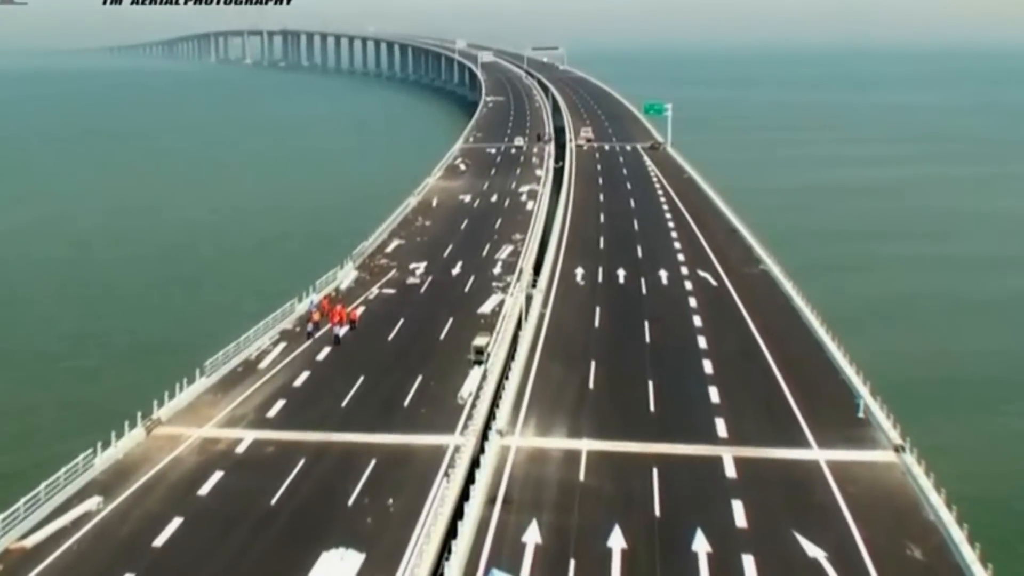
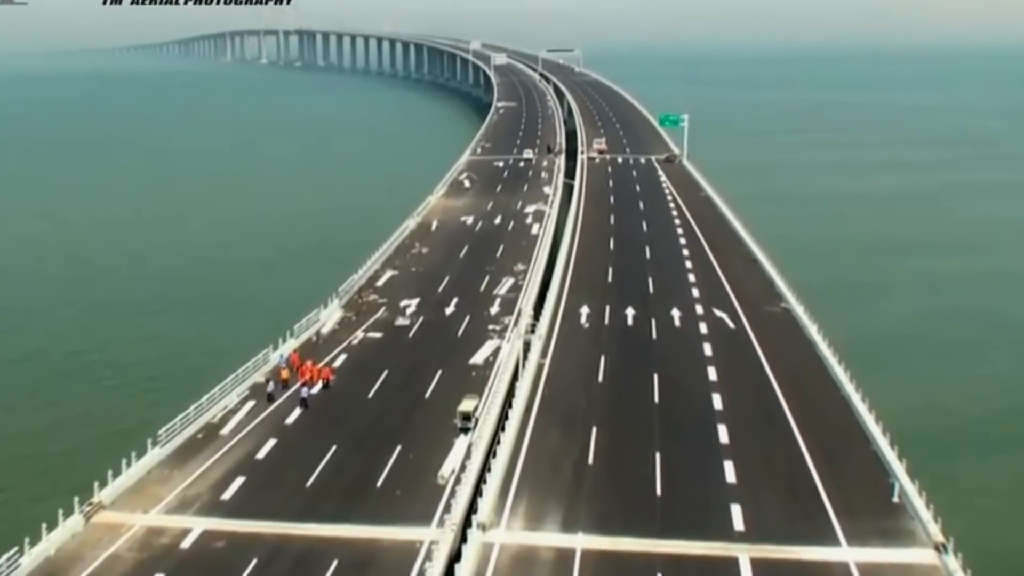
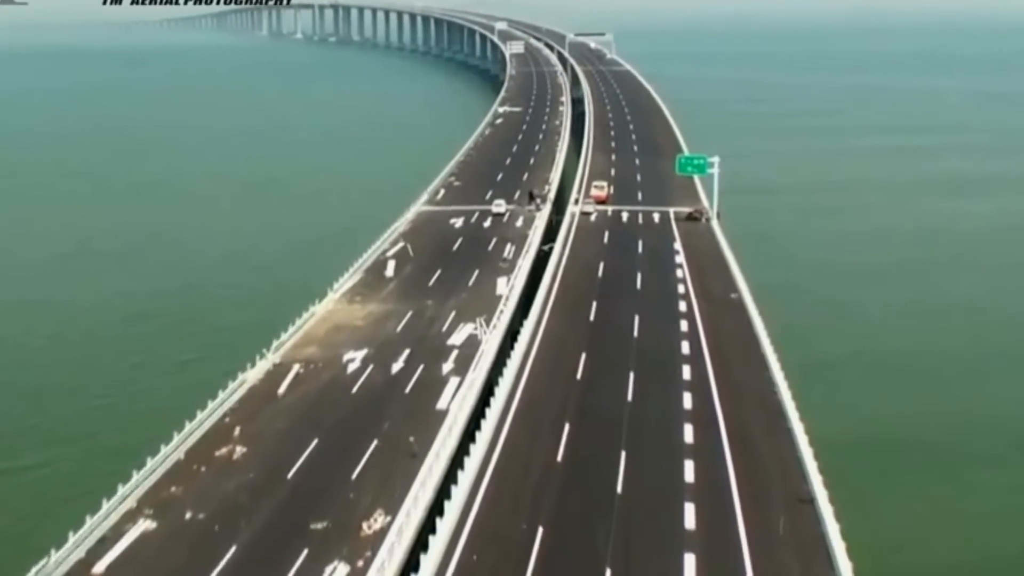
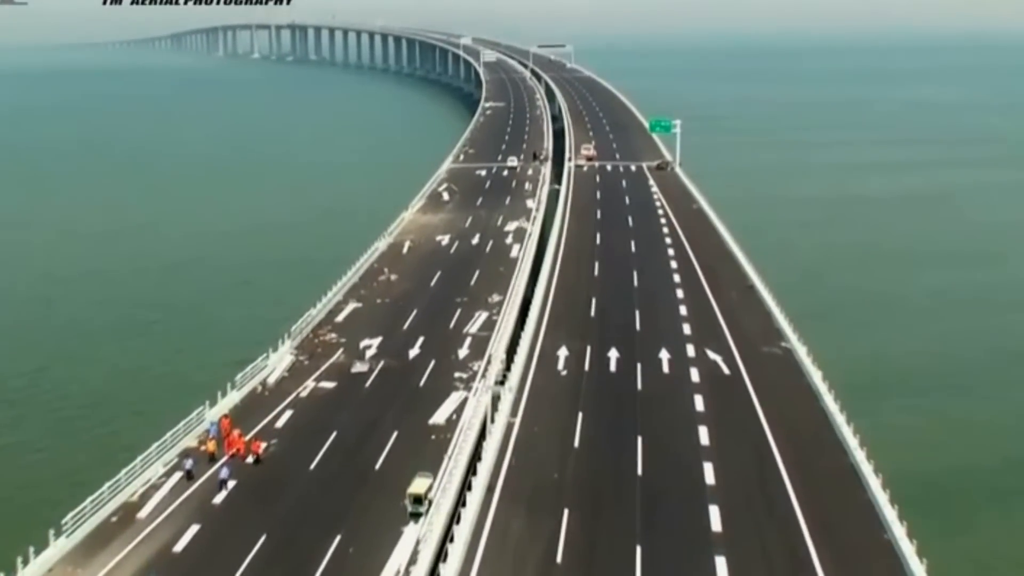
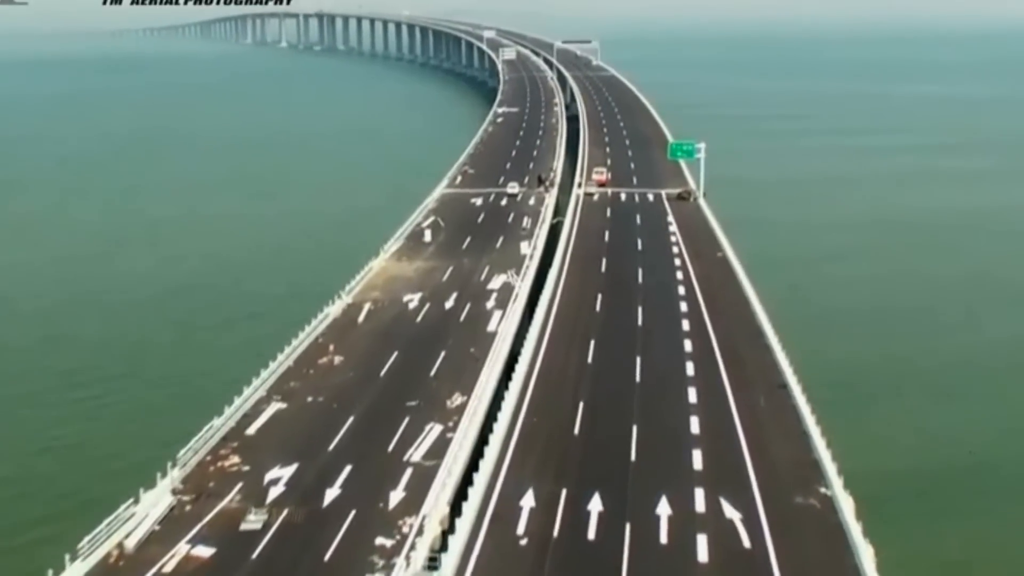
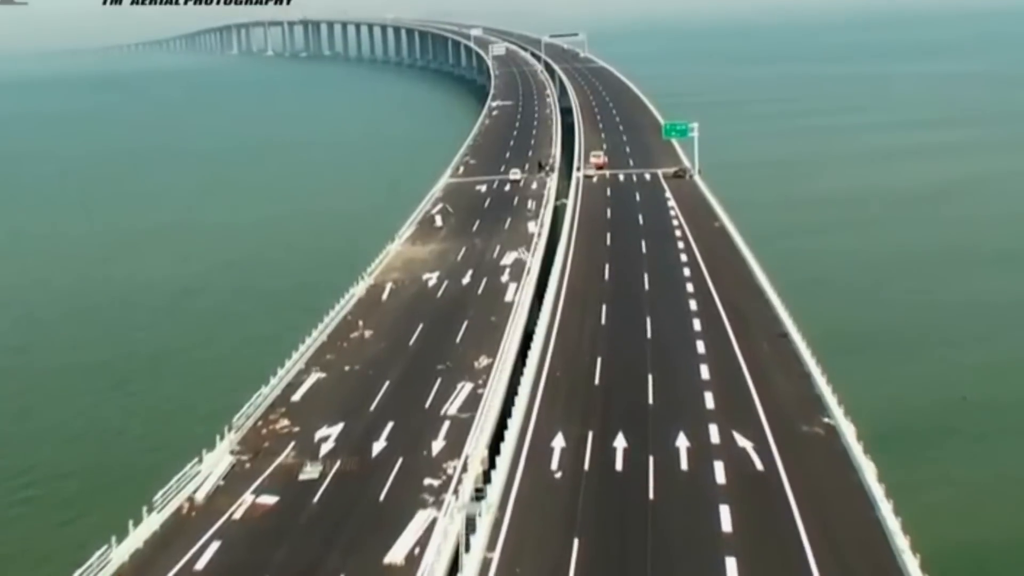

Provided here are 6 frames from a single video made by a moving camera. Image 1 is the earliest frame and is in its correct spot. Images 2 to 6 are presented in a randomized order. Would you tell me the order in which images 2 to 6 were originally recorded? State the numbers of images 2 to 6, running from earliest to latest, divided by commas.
2, 4, 6, 5, 3
